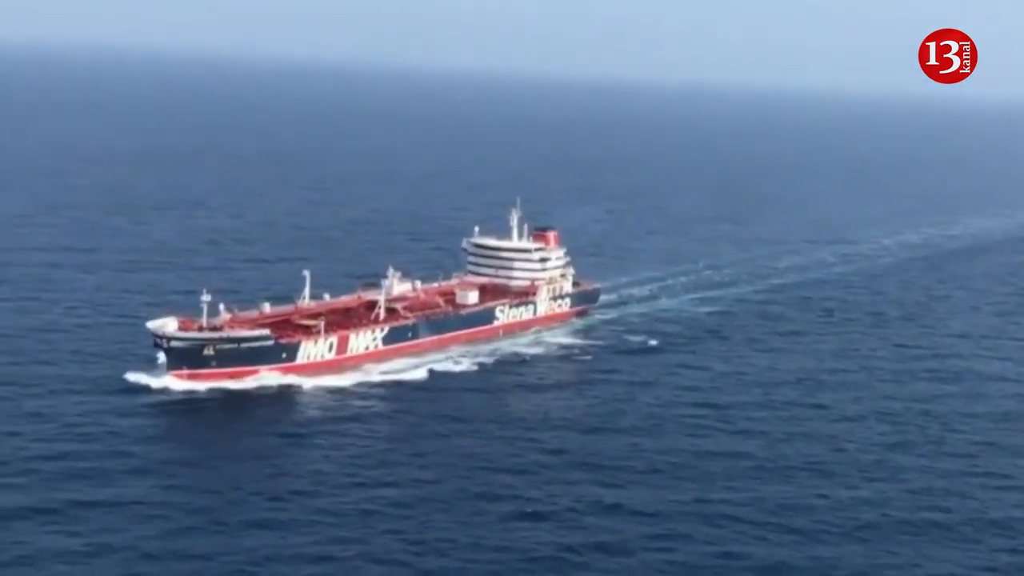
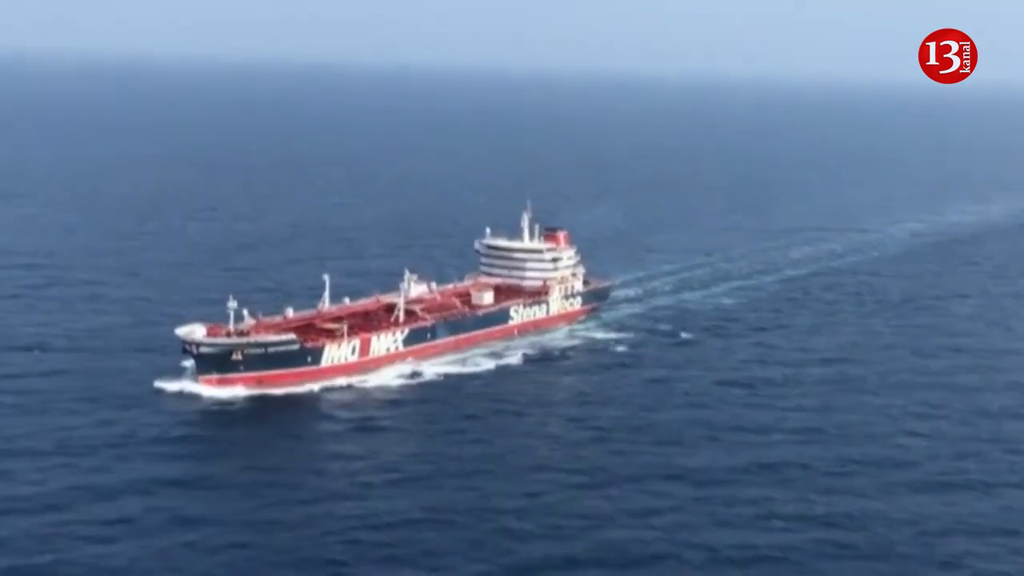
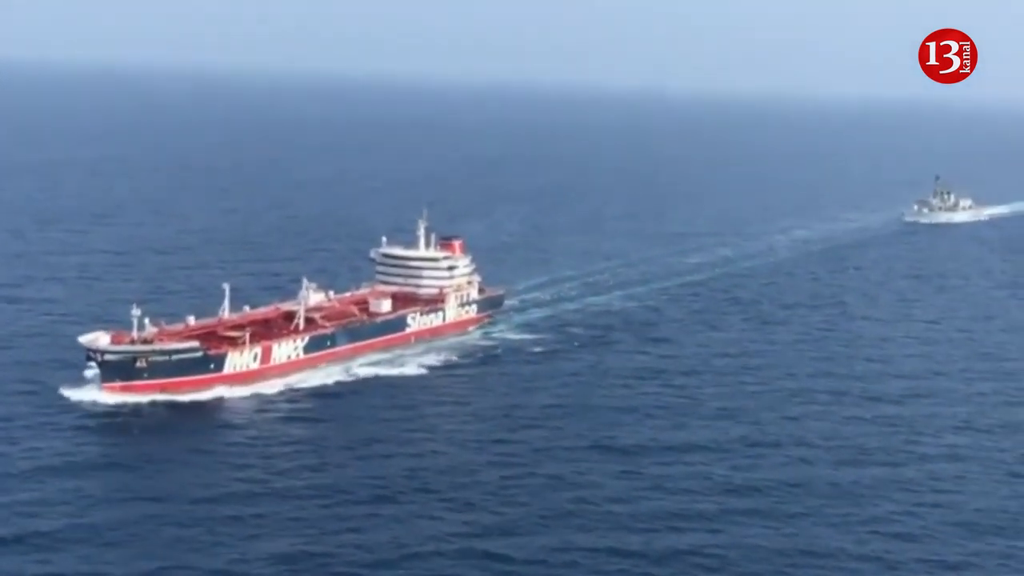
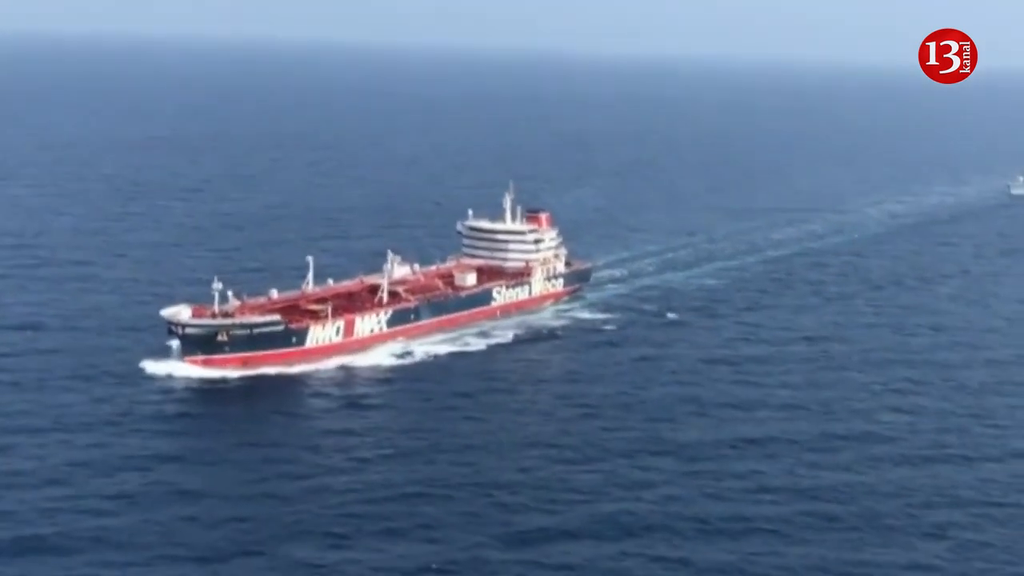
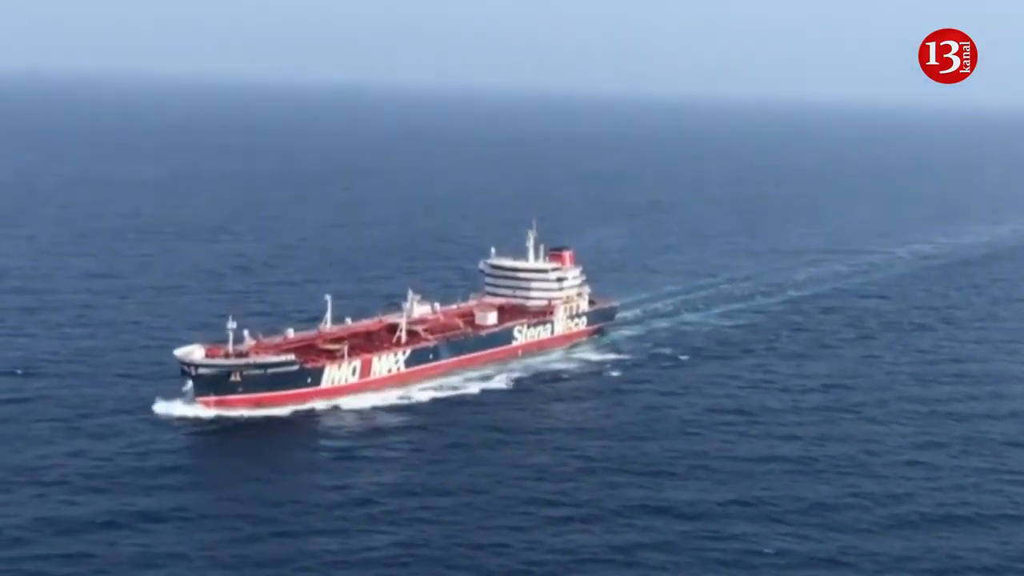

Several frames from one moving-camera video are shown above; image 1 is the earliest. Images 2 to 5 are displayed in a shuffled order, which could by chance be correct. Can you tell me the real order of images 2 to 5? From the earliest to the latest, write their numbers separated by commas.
5, 2, 4, 3
